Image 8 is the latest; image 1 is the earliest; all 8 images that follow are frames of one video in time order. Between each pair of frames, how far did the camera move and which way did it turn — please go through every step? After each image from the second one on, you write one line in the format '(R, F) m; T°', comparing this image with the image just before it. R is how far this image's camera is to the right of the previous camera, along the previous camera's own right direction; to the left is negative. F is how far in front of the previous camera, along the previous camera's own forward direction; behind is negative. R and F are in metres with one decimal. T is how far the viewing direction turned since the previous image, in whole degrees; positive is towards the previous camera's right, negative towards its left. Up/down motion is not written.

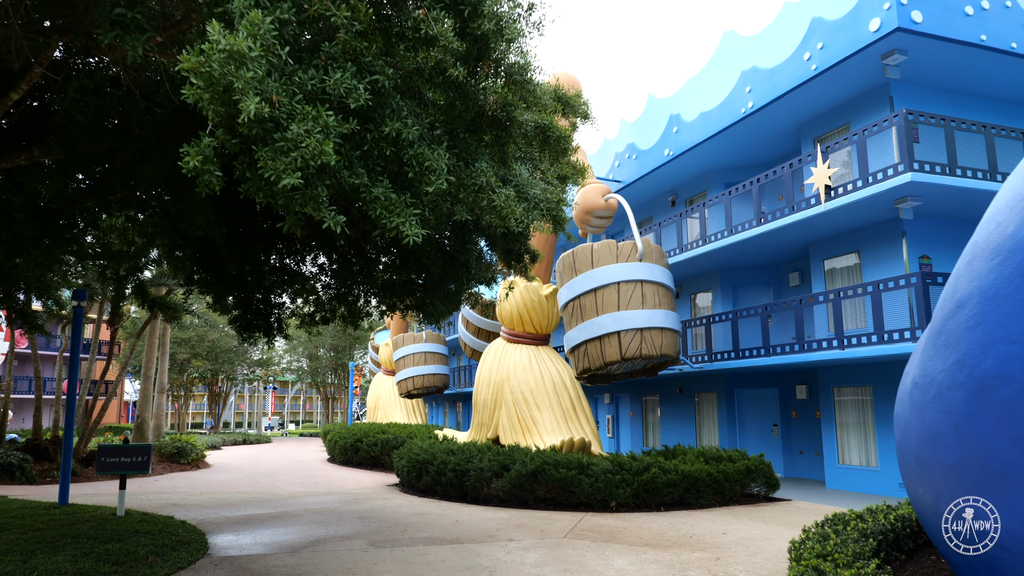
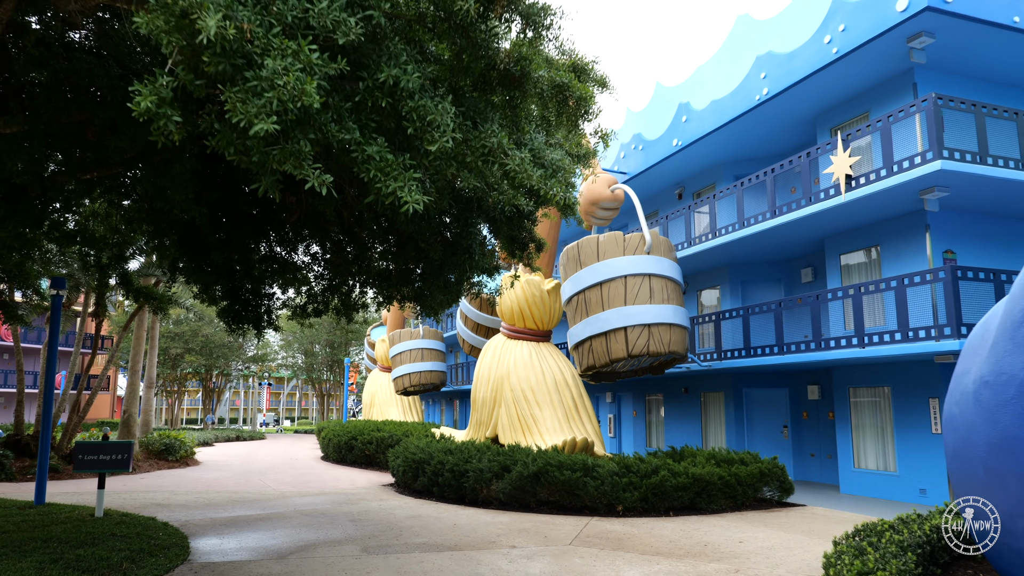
(-0.1, +0.5) m; 0°
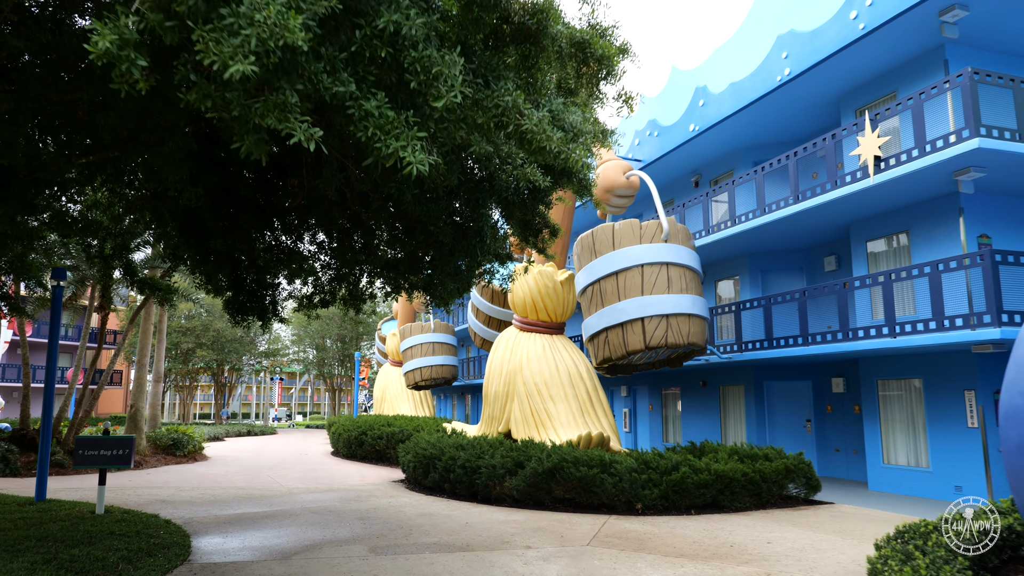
(0.0, +0.4) m; -1°
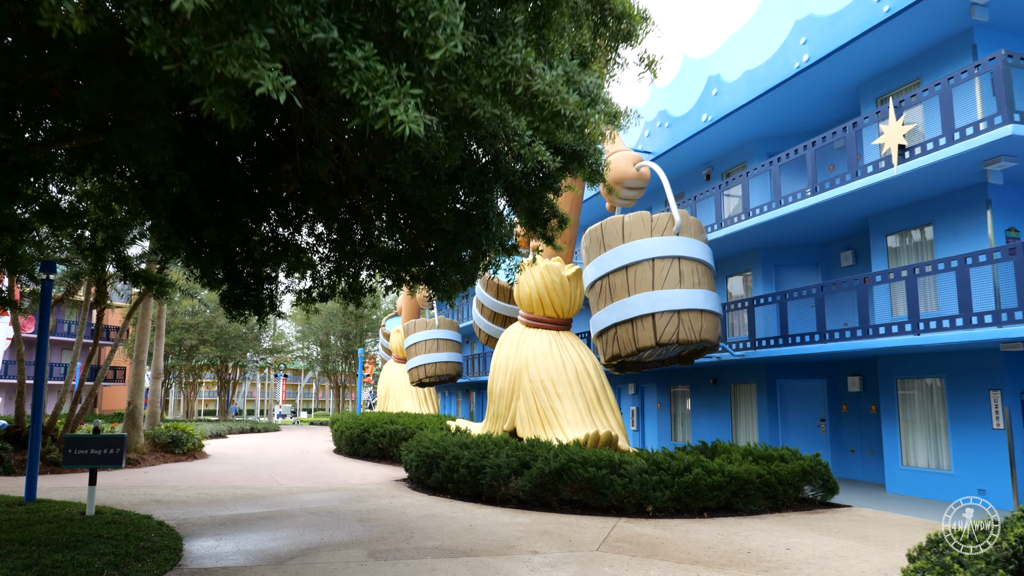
(0.0, +0.4) m; 0°
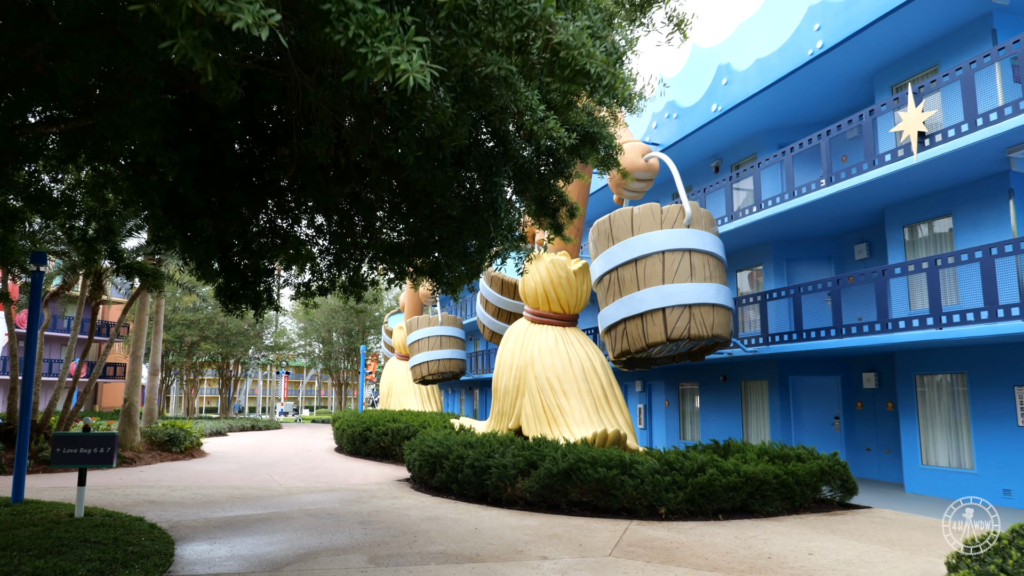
(-0.1, +0.3) m; 0°
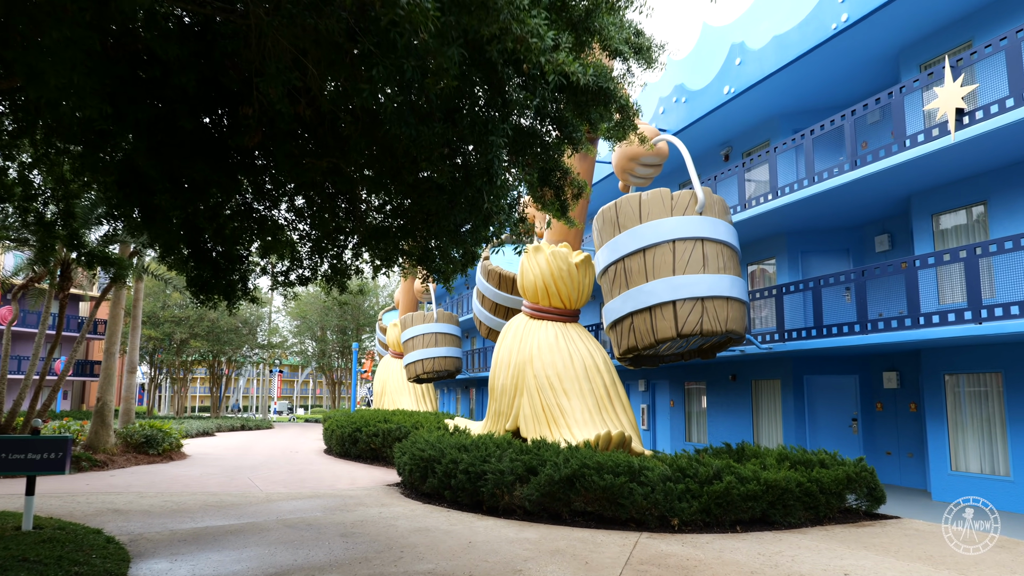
(0.0, +0.8) m; 0°
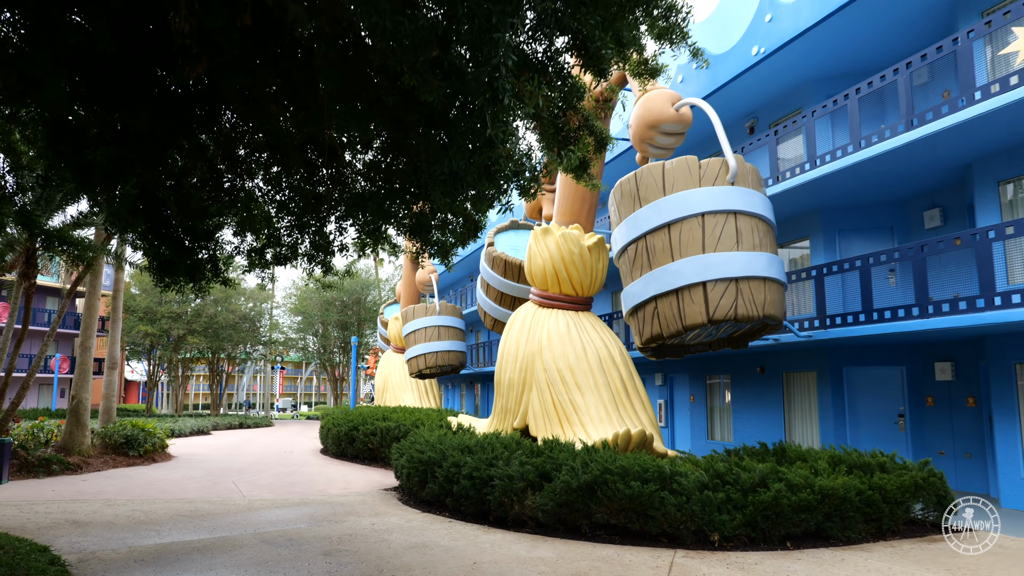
(0.0, +1.1) m; 0°
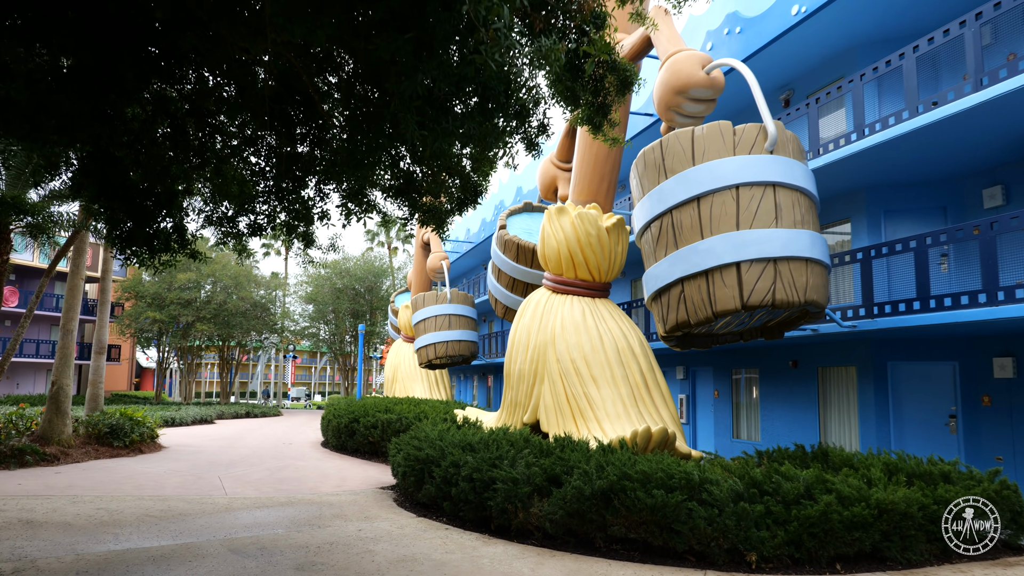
(+0.1, +0.9) m; -1°
